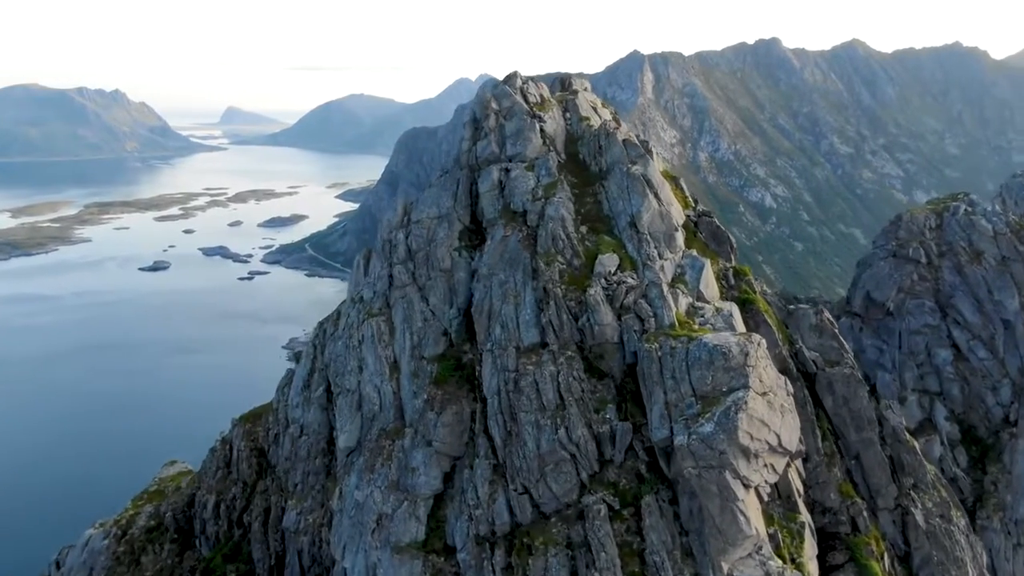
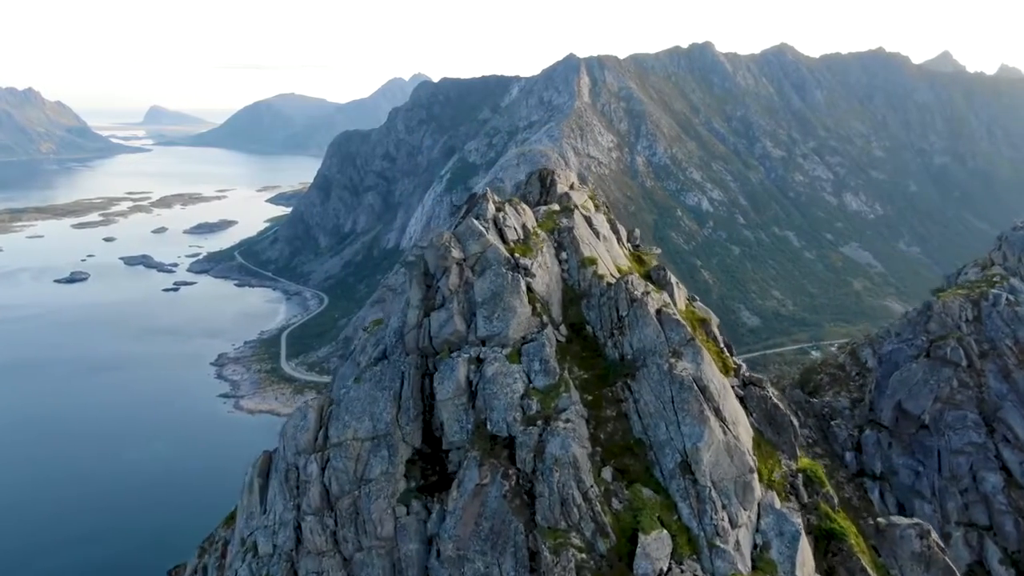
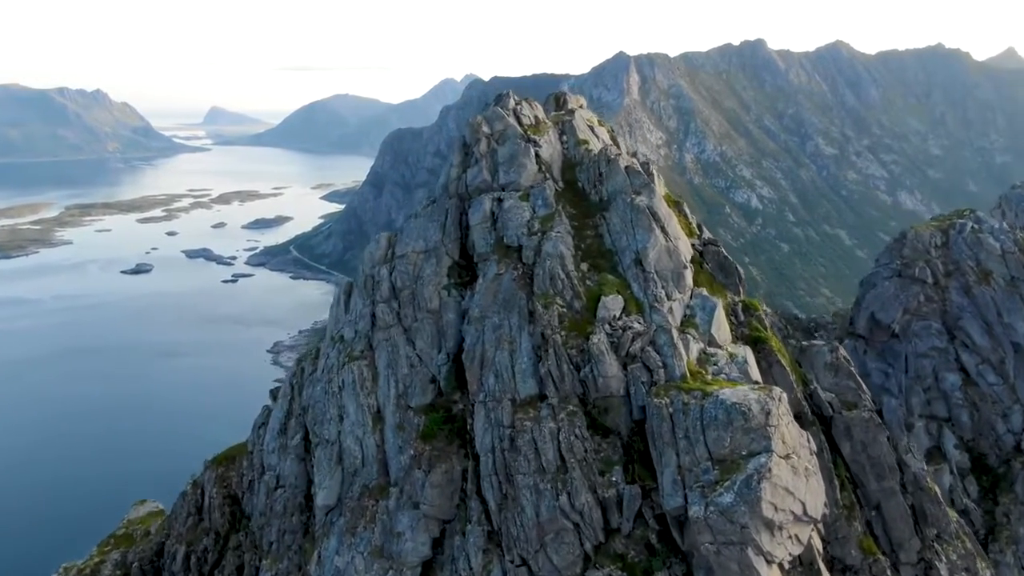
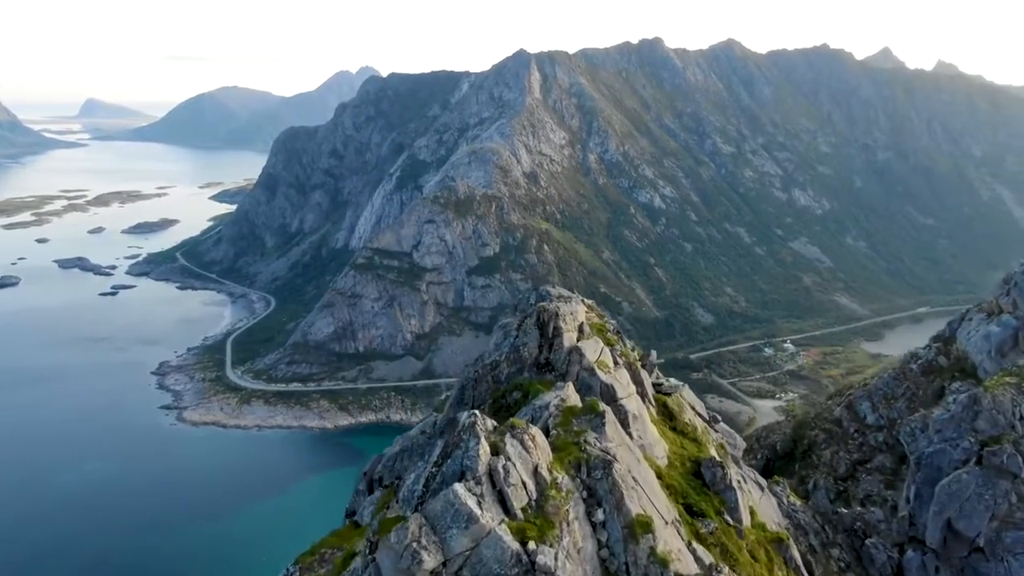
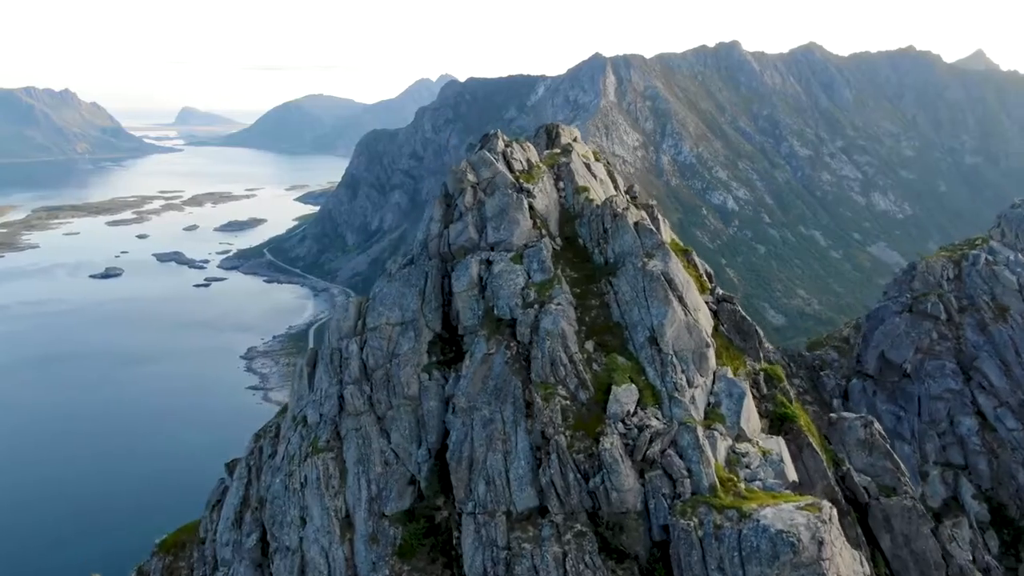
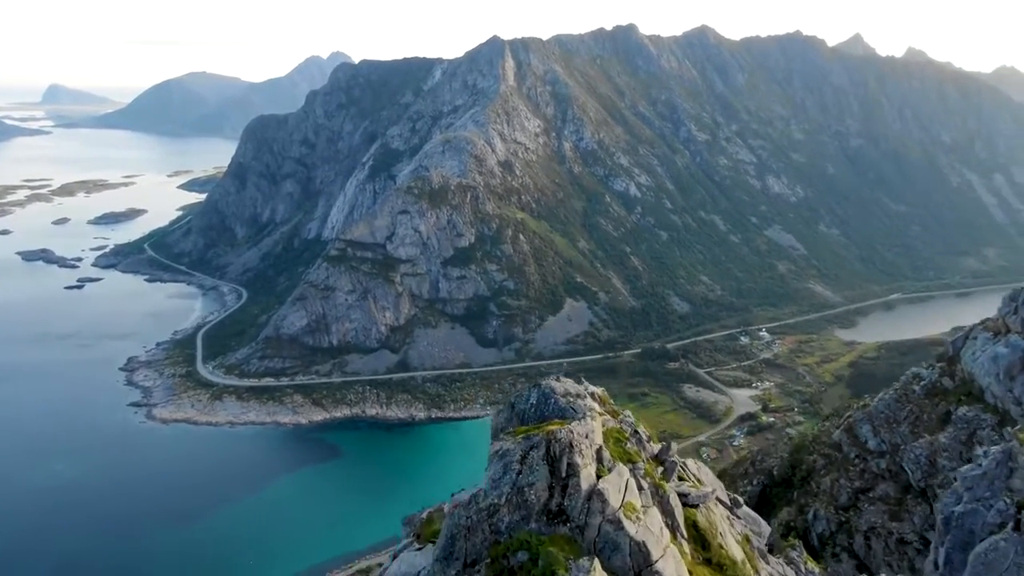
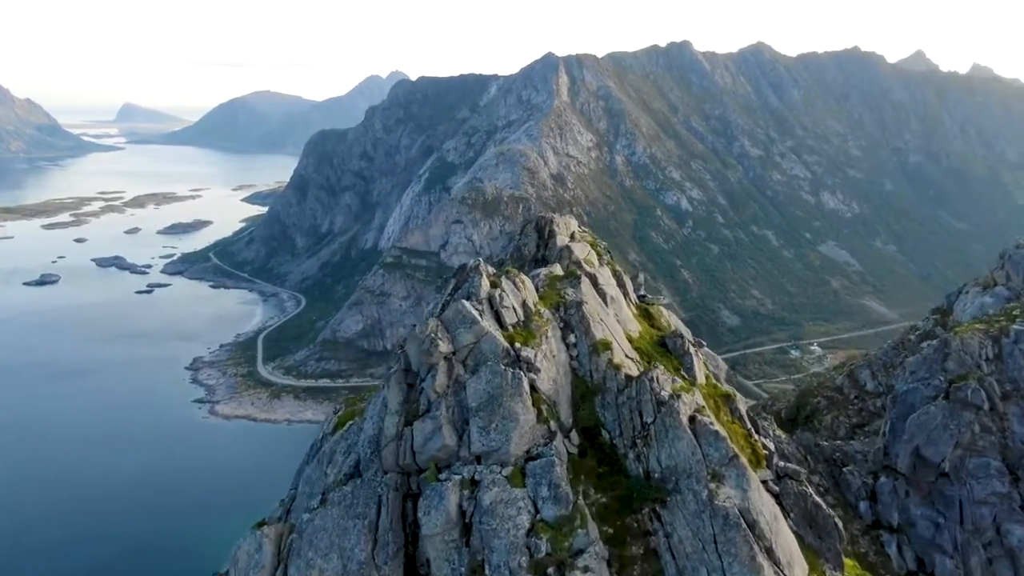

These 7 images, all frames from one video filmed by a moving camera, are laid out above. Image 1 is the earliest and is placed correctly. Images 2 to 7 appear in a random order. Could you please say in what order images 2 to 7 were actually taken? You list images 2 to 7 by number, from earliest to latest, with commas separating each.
3, 5, 2, 7, 4, 6
